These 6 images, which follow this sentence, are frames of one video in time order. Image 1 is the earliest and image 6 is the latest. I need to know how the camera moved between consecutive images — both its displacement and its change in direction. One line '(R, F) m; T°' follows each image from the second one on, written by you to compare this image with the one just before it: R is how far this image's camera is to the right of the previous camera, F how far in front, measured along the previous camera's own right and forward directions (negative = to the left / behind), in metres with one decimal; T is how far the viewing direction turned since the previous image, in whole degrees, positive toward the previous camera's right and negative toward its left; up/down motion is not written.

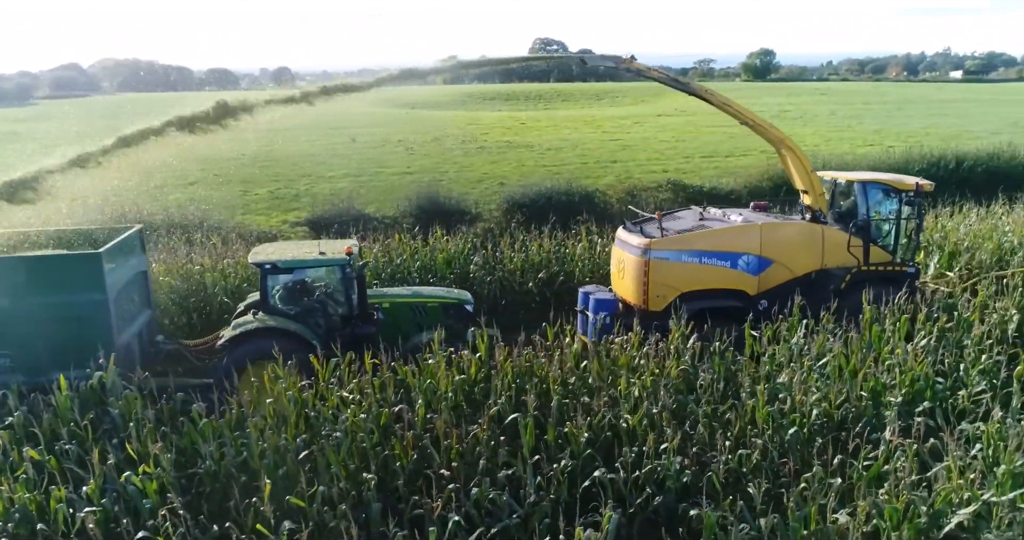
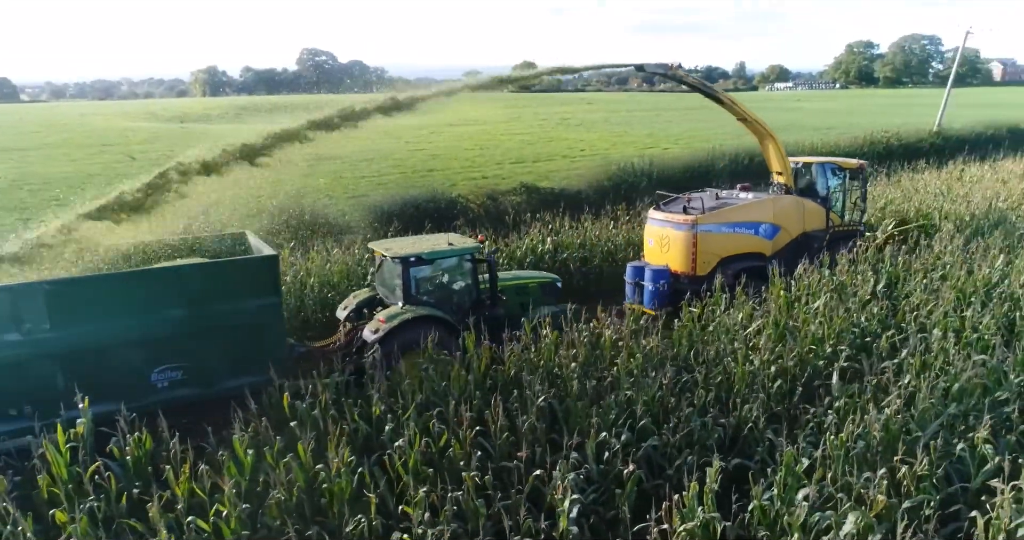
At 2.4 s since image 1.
(-1.9, +0.1) m; +17°
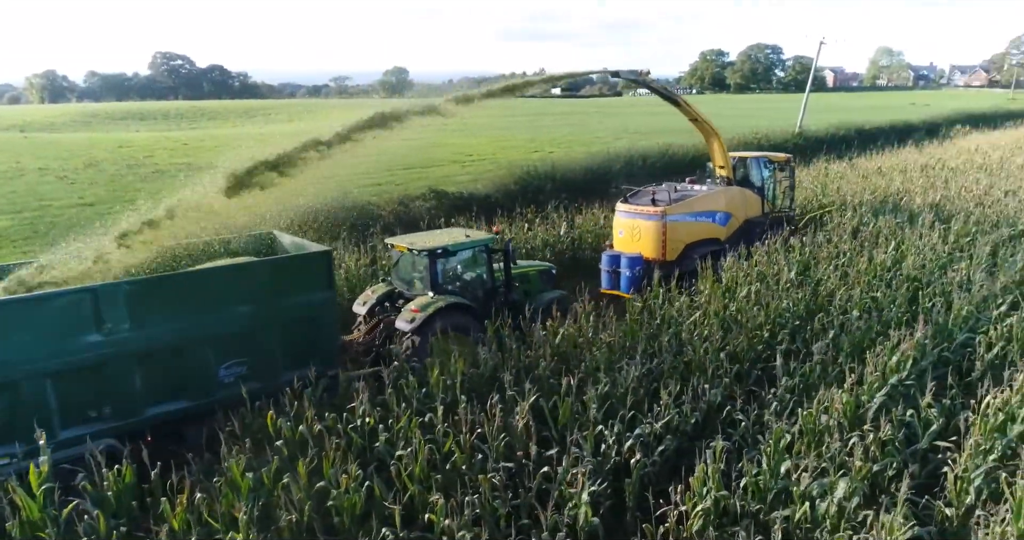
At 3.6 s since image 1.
(-0.8, 0.0) m; +10°
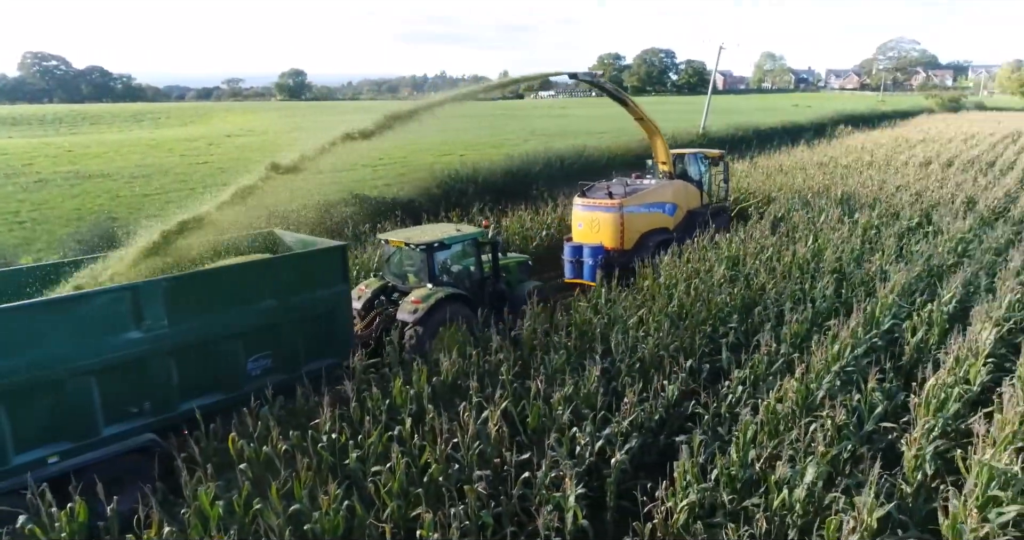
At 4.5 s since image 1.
(-0.5, +0.1) m; +7°
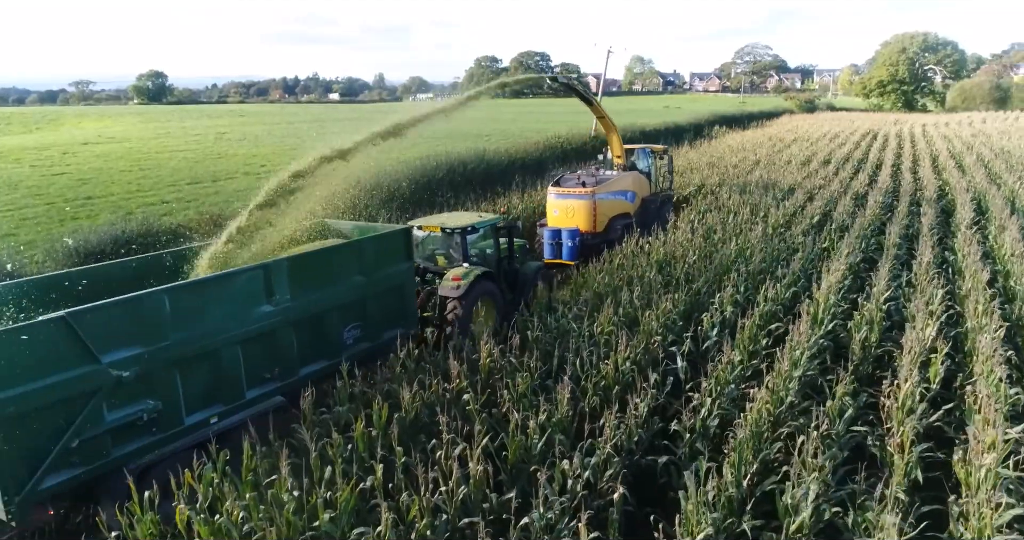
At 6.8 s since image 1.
(-0.6, +0.5) m; +9°
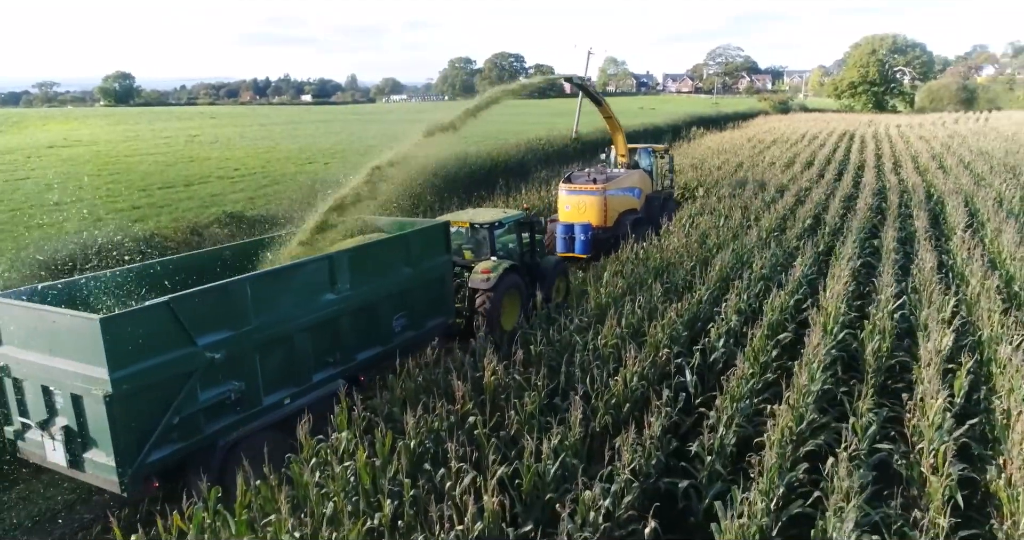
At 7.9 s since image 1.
(-0.3, +0.4) m; +2°
